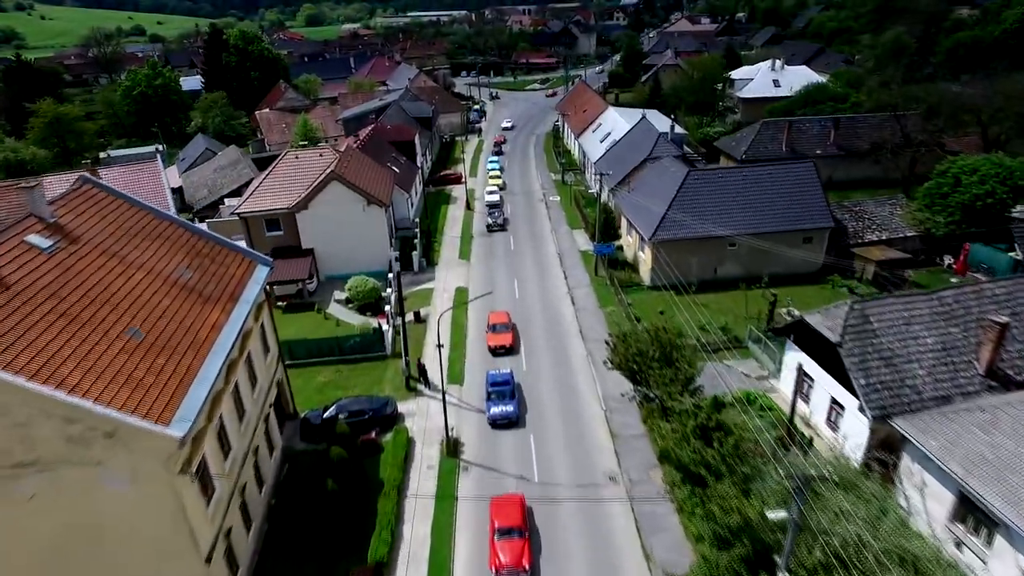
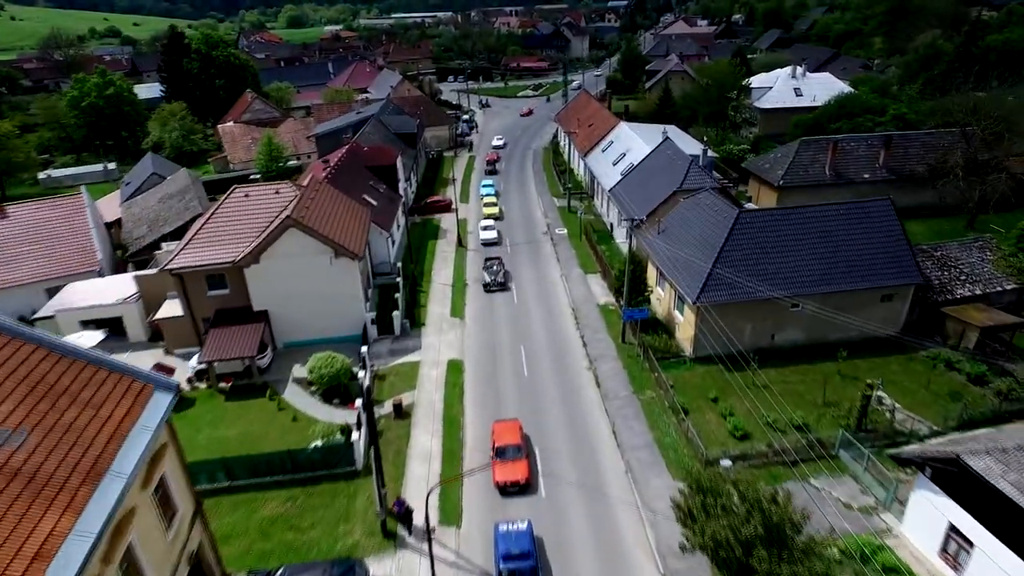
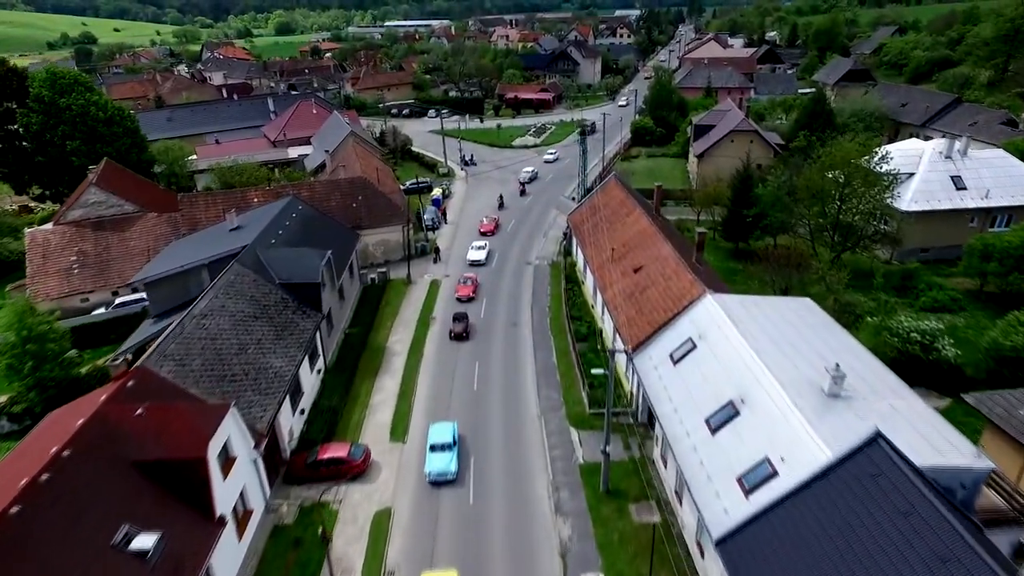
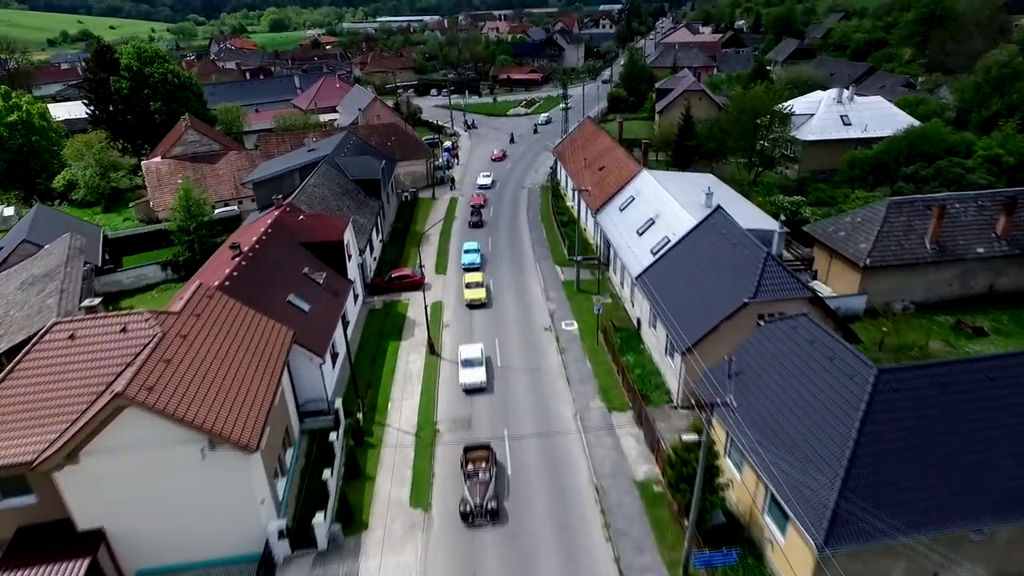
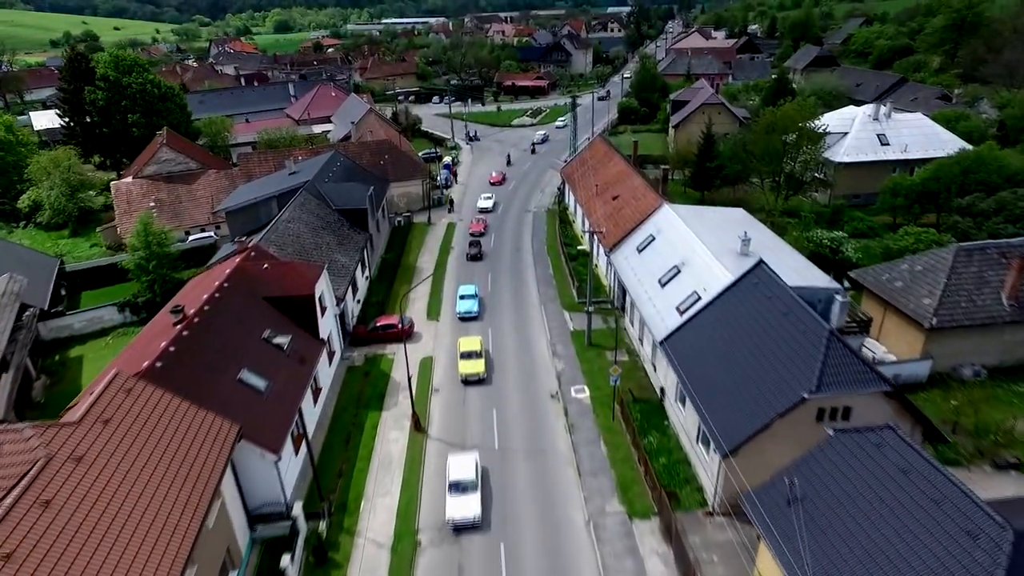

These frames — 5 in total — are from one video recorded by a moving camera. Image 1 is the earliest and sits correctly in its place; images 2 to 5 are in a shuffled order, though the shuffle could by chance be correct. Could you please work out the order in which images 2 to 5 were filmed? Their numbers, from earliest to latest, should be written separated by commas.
2, 4, 5, 3
